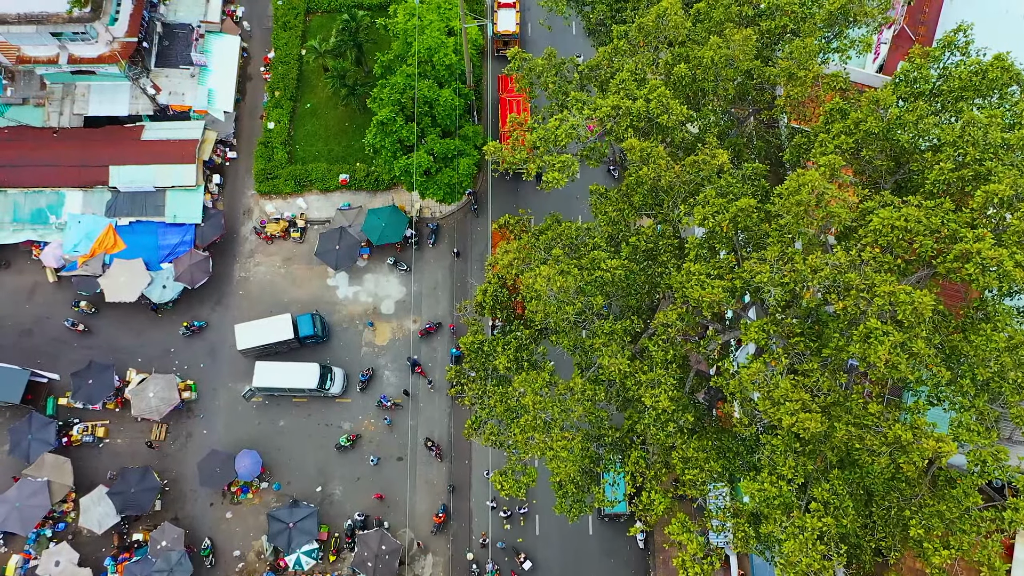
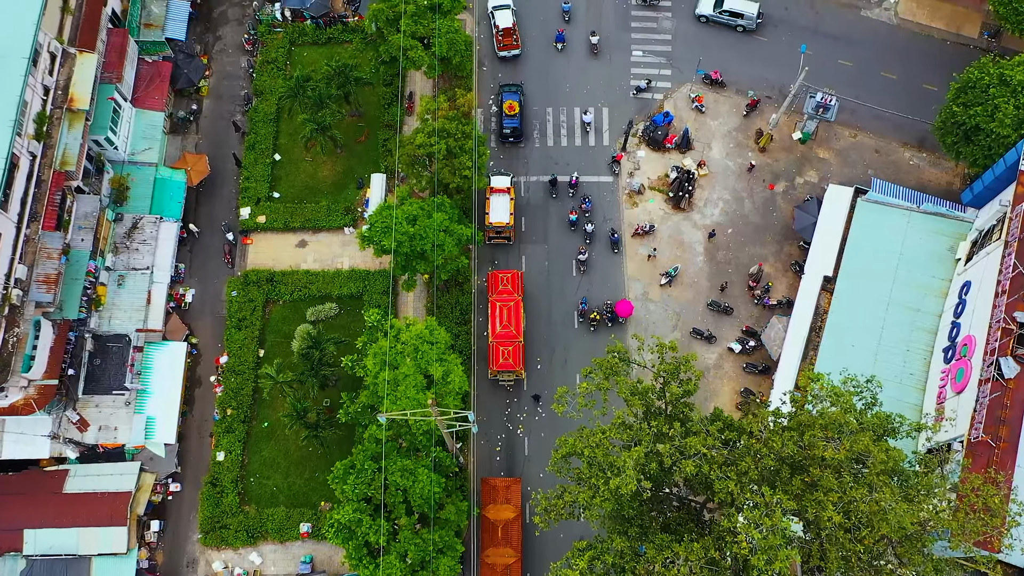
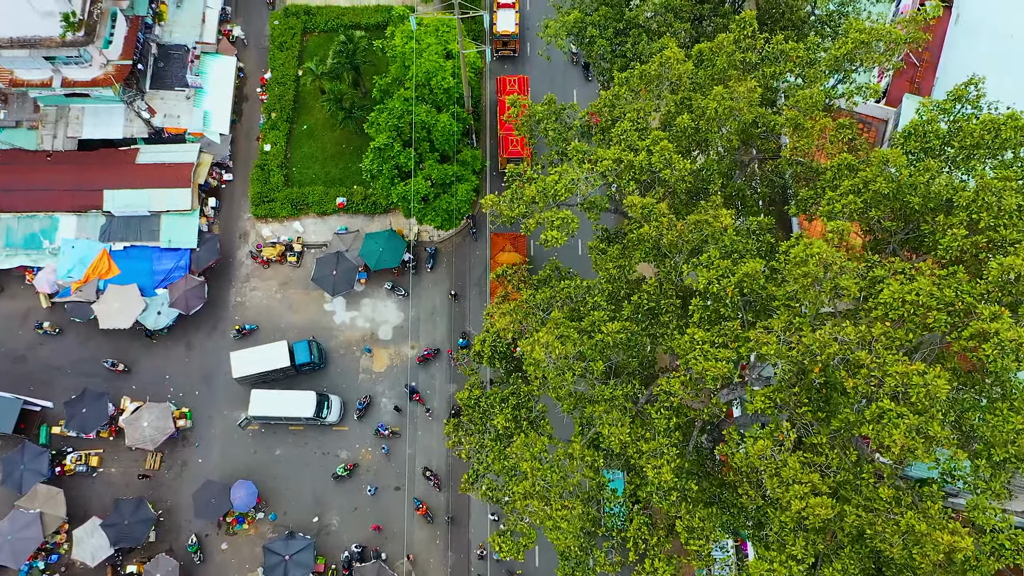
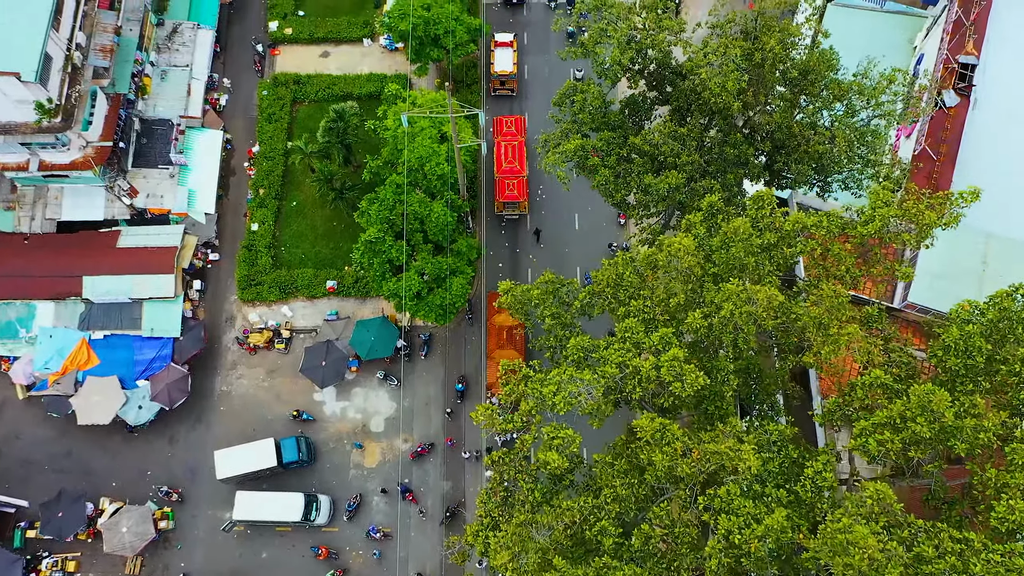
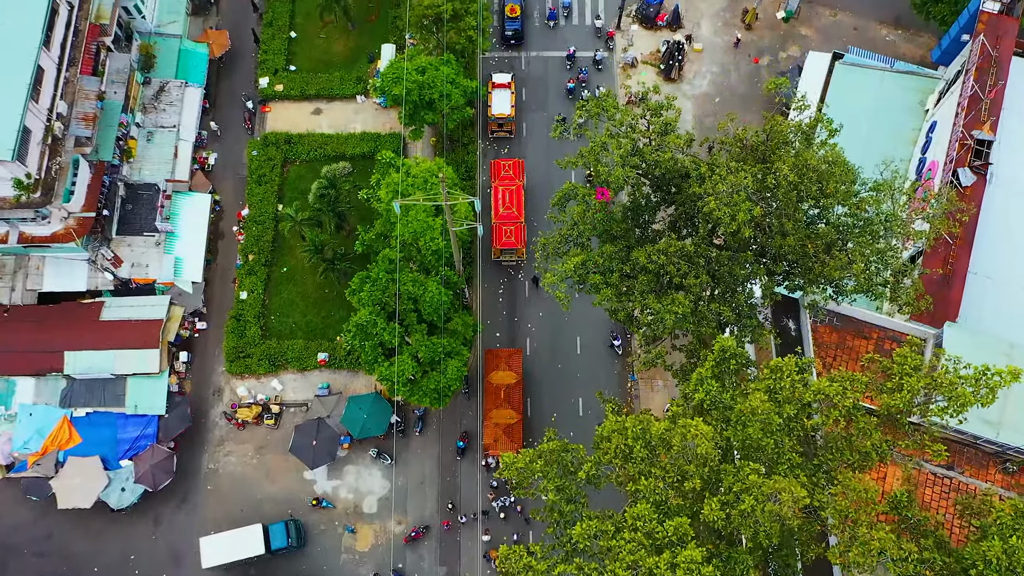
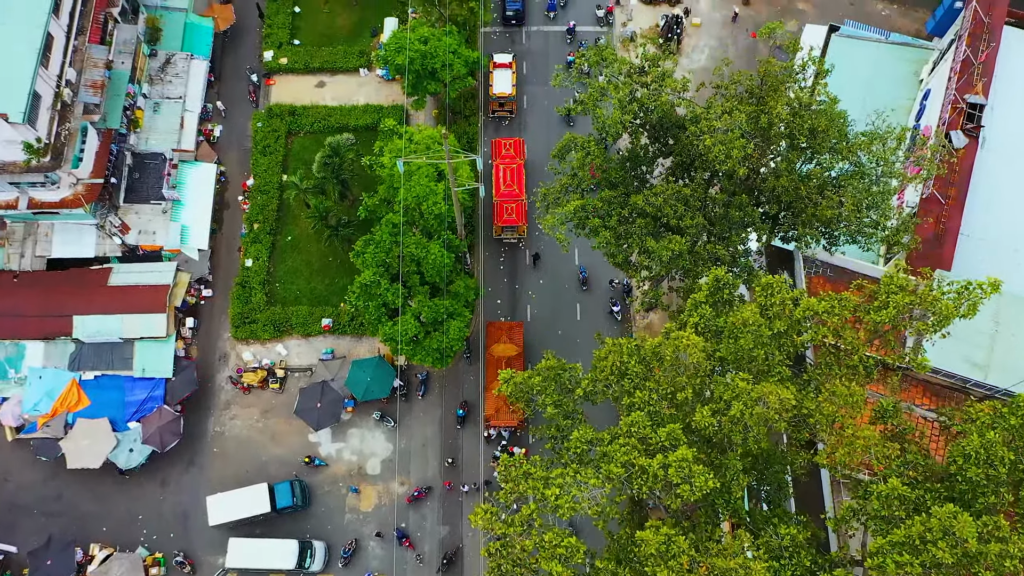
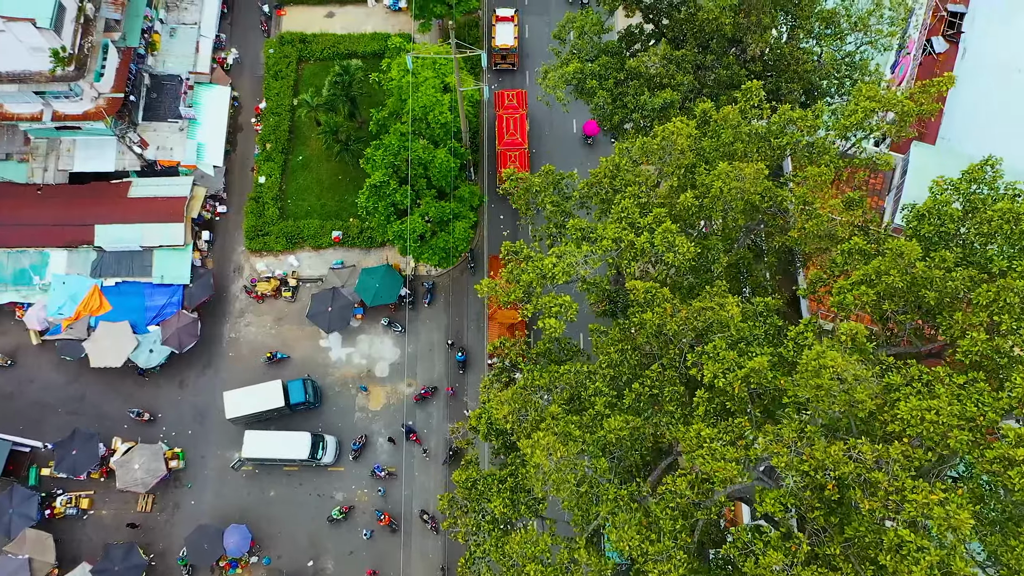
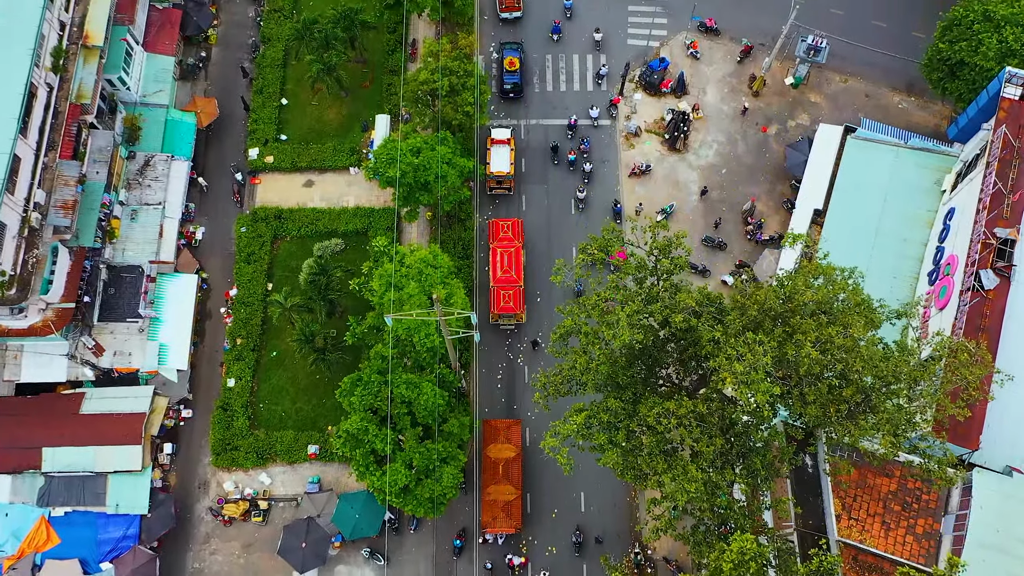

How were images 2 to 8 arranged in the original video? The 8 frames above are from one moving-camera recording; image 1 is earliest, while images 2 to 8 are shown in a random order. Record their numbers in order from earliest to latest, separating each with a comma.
3, 7, 4, 6, 5, 8, 2
